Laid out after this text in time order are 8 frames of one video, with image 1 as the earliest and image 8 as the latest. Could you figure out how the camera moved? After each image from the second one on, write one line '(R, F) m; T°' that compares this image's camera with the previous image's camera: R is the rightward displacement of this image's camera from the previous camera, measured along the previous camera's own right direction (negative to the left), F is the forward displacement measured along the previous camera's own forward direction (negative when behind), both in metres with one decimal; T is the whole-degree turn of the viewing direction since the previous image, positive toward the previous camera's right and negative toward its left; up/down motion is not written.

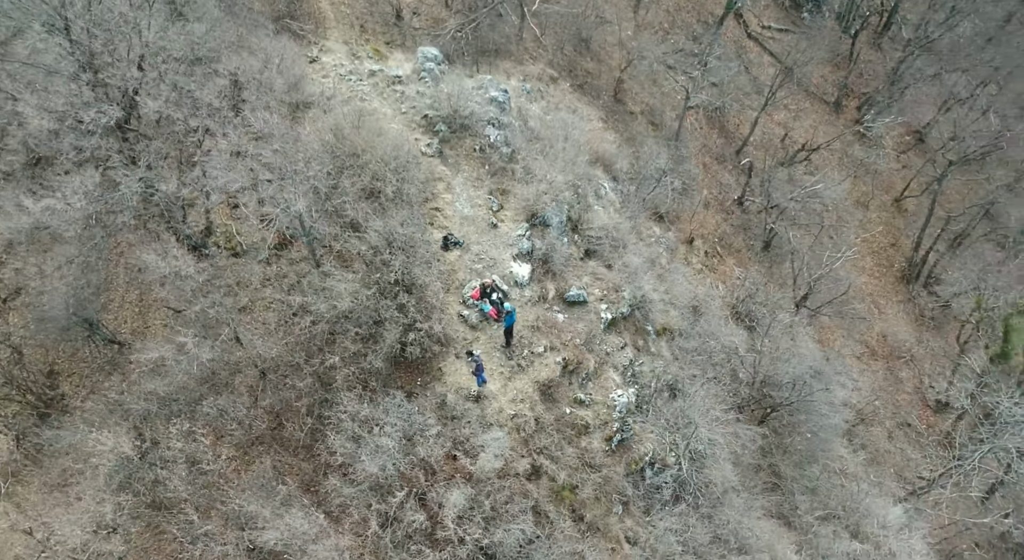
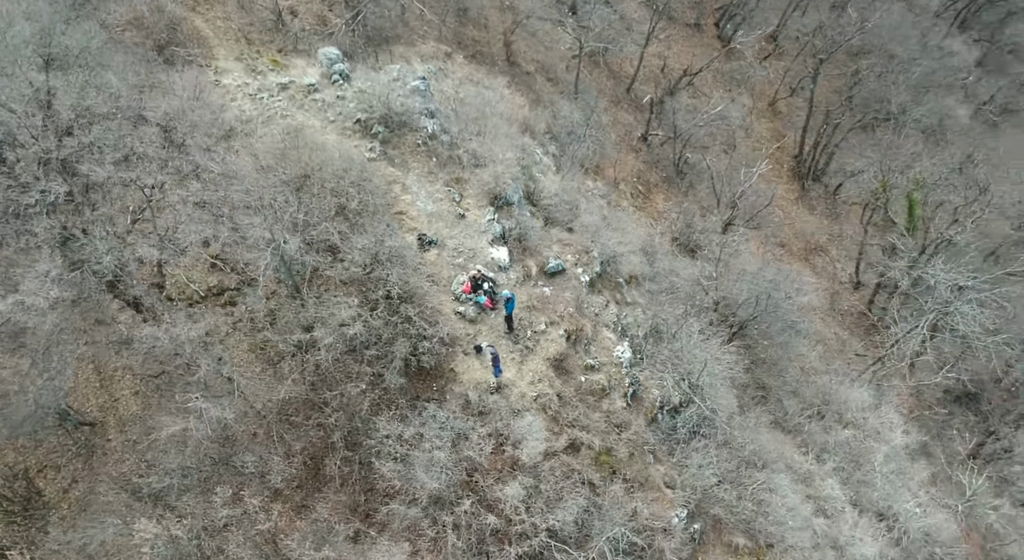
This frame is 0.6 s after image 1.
(-2.0, +0.5) m; +7°
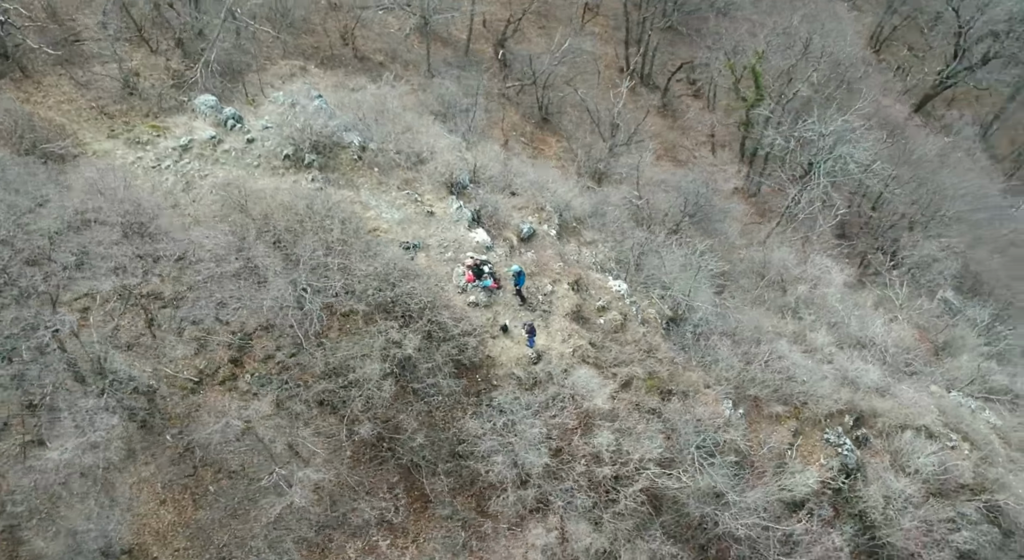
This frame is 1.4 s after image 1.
(-3.3, +0.3) m; +9°
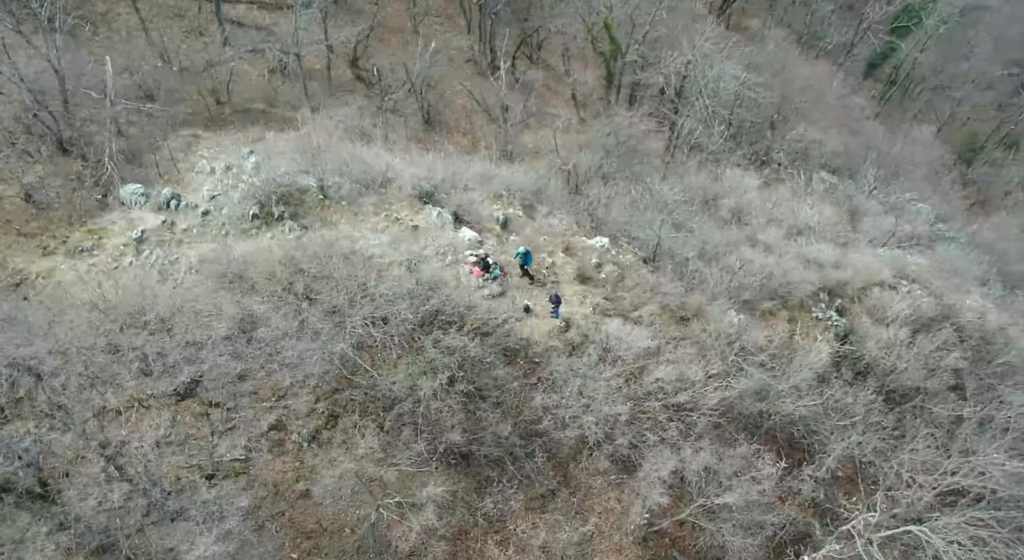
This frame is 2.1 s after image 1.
(-3.1, -0.3) m; +8°
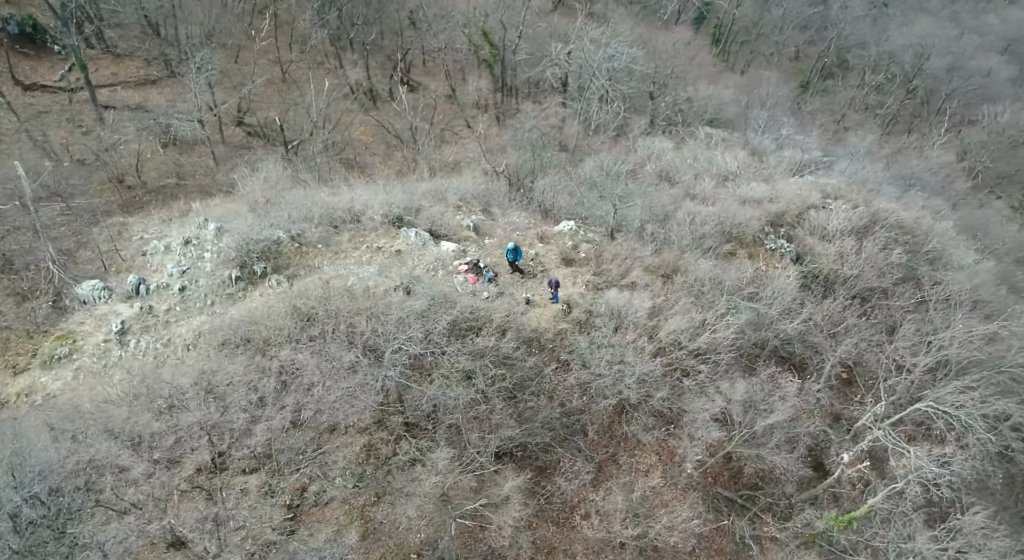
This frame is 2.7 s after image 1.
(-2.2, -0.4) m; +7°
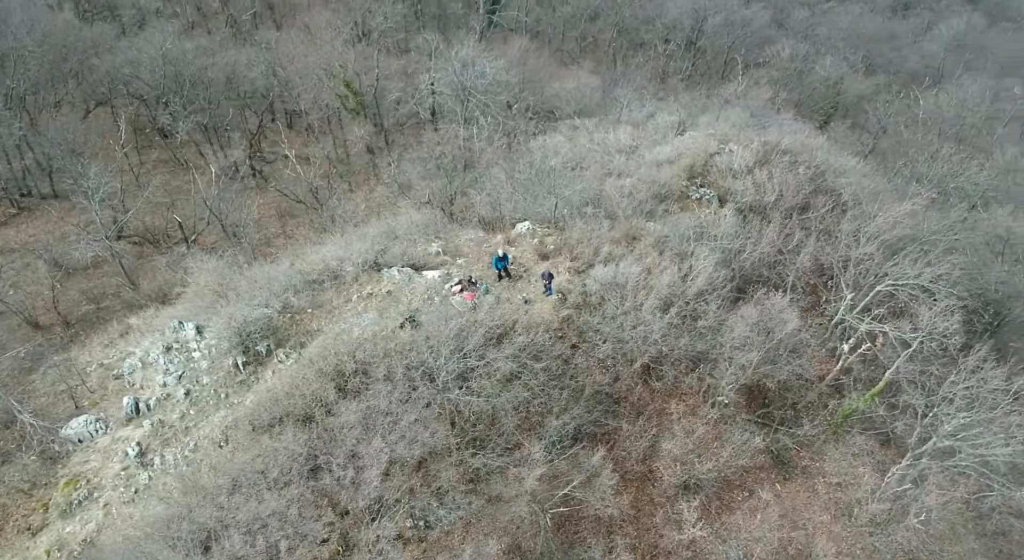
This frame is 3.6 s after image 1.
(-2.8, -0.6) m; +8°
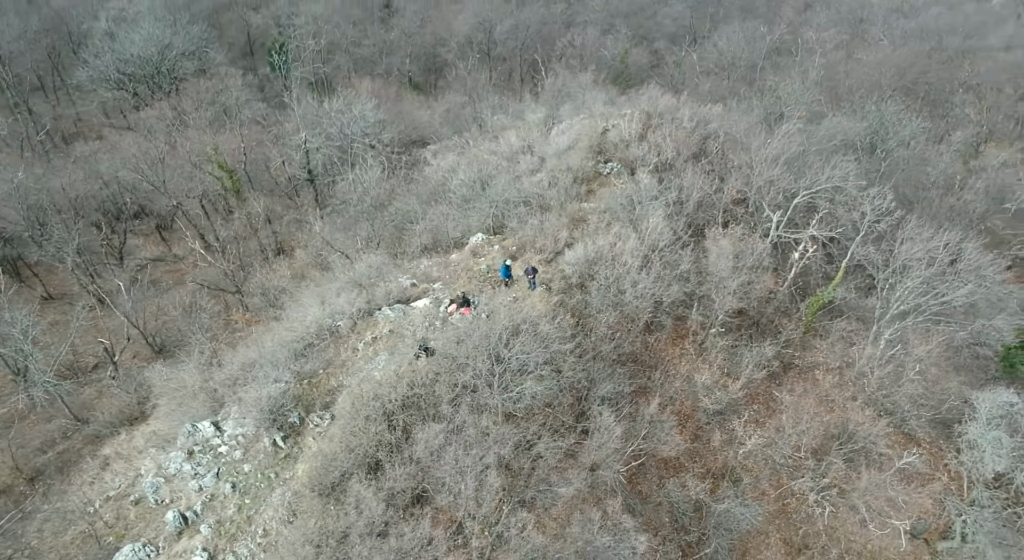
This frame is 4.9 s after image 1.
(-2.9, -1.0) m; +8°
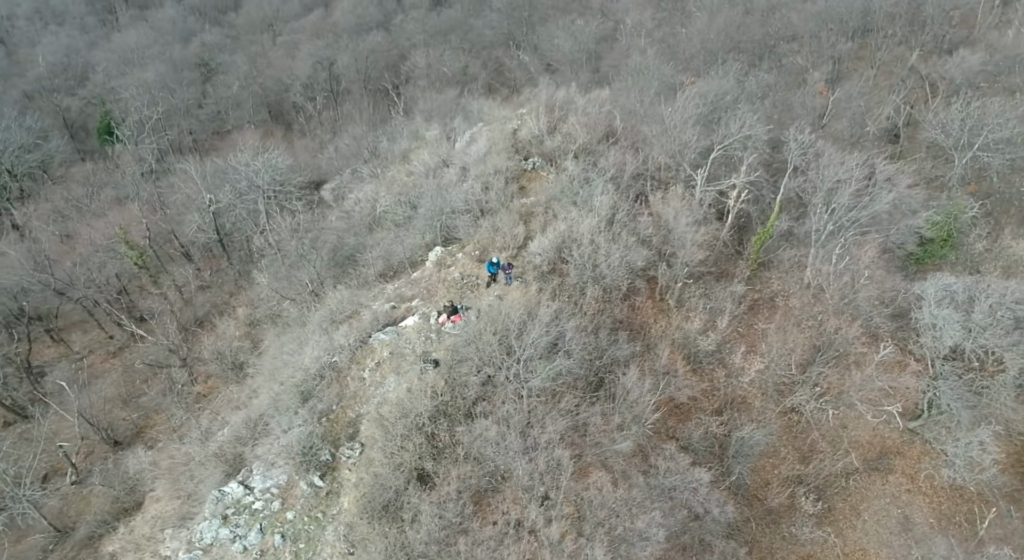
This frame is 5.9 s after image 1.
(-2.2, -1.0) m; +7°
